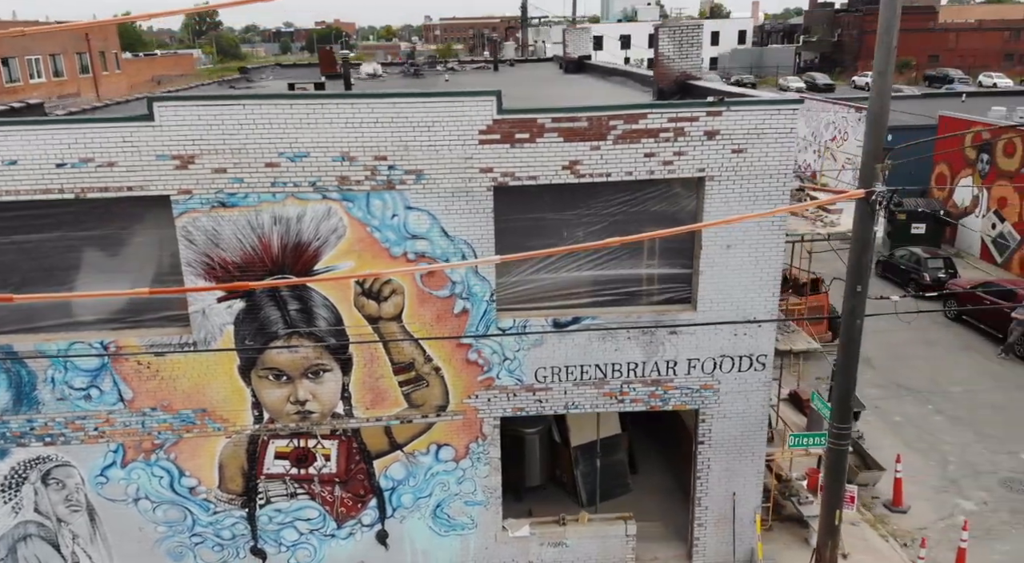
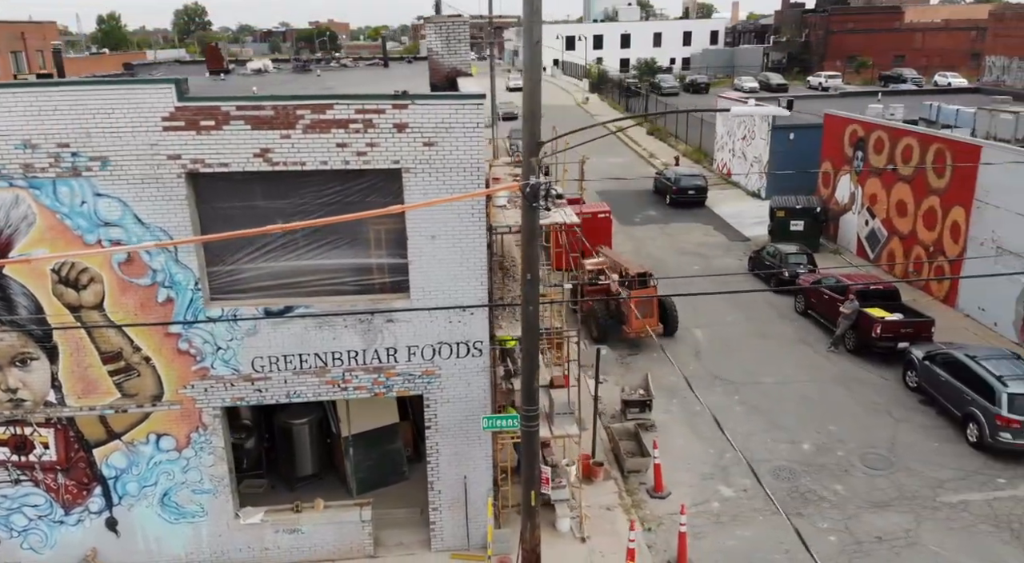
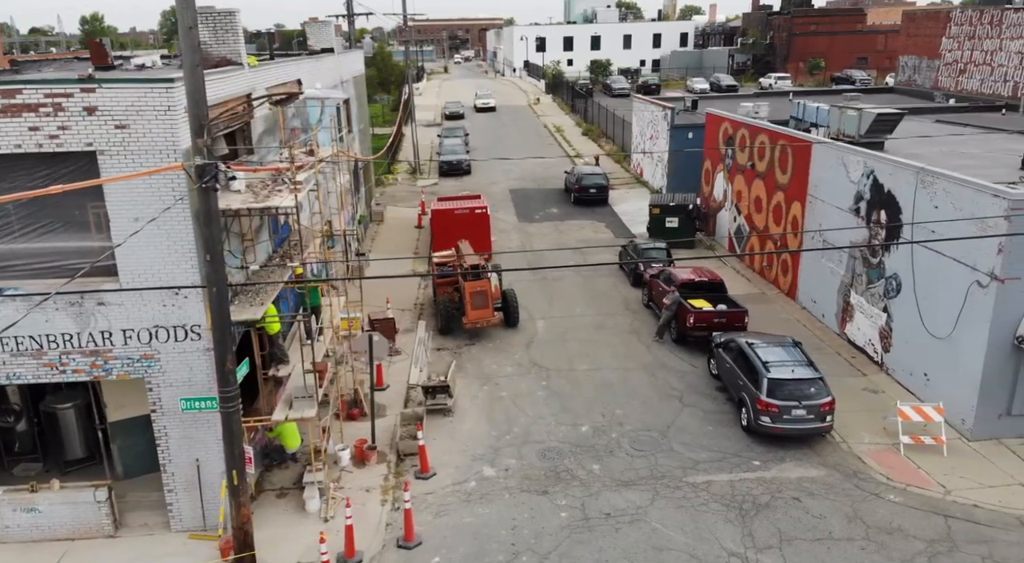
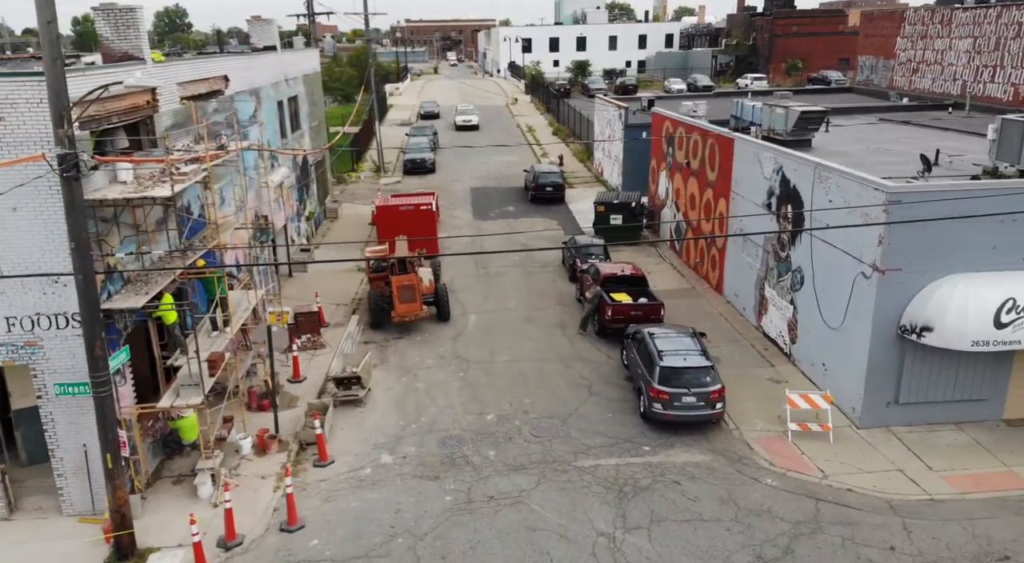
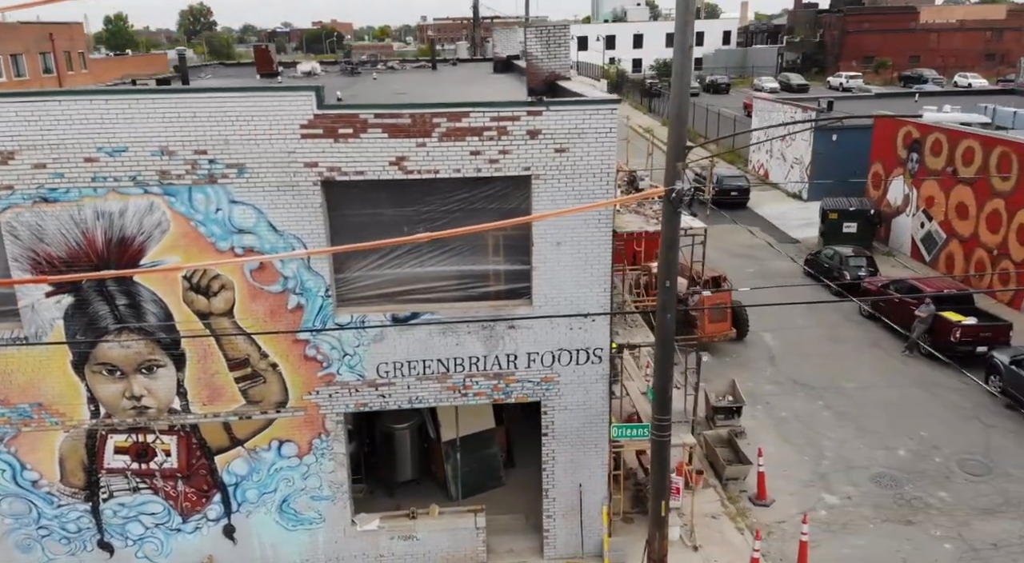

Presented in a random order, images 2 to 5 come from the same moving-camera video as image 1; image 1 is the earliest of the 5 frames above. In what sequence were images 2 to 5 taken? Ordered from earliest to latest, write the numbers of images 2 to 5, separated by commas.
5, 2, 3, 4
